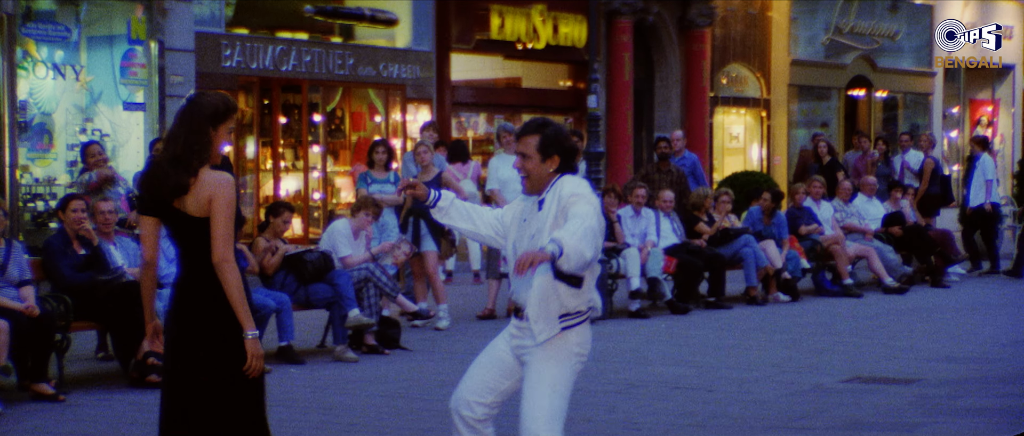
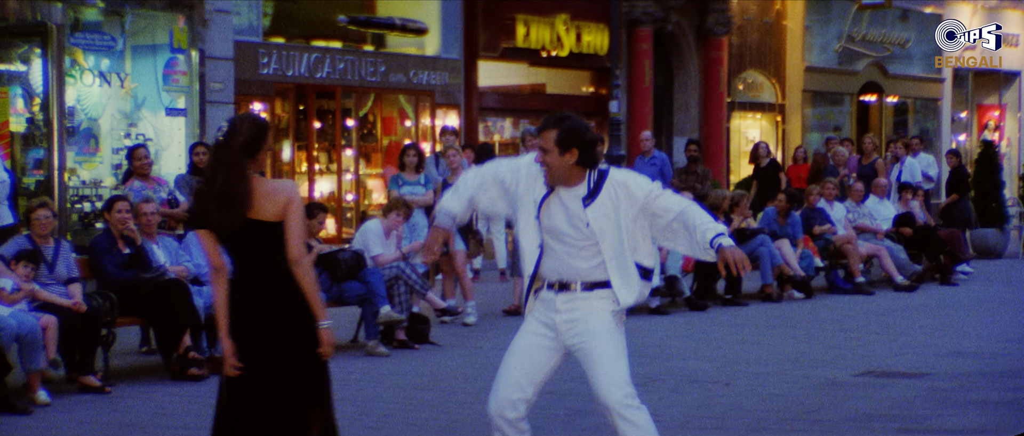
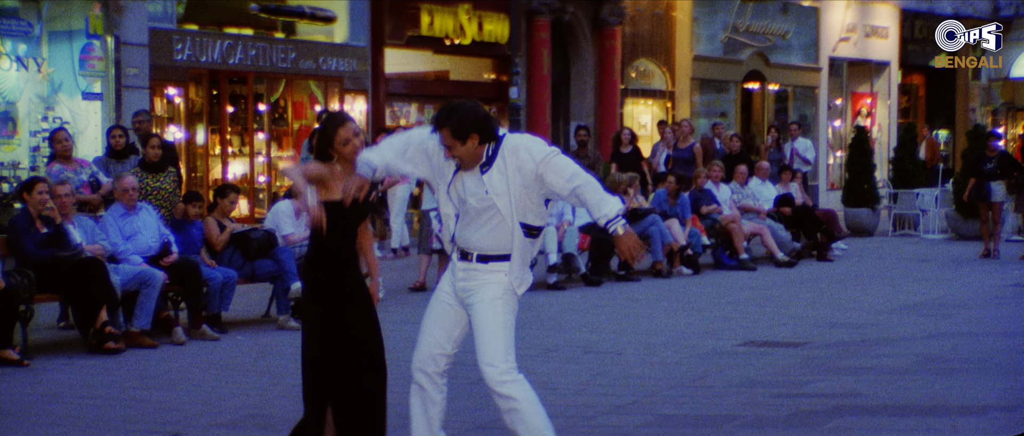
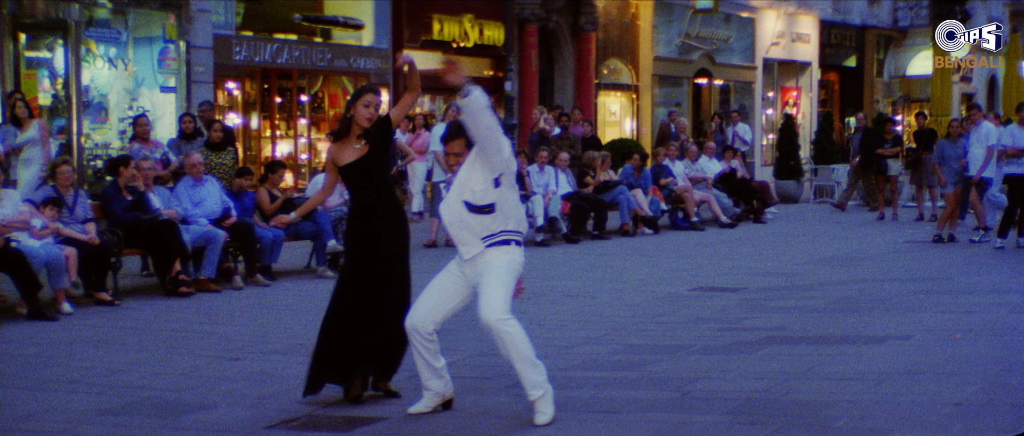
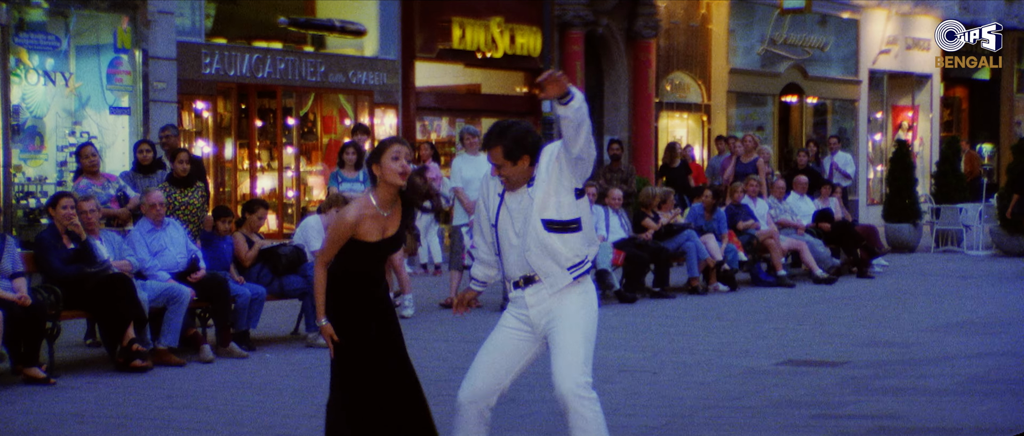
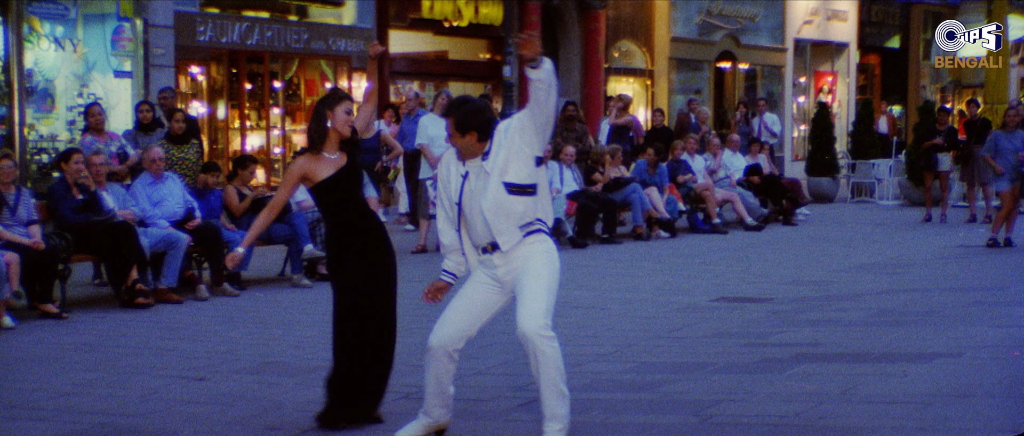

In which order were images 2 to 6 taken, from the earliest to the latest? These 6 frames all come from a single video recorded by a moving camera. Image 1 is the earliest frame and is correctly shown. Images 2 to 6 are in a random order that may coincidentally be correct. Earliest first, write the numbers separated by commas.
2, 5, 3, 6, 4
